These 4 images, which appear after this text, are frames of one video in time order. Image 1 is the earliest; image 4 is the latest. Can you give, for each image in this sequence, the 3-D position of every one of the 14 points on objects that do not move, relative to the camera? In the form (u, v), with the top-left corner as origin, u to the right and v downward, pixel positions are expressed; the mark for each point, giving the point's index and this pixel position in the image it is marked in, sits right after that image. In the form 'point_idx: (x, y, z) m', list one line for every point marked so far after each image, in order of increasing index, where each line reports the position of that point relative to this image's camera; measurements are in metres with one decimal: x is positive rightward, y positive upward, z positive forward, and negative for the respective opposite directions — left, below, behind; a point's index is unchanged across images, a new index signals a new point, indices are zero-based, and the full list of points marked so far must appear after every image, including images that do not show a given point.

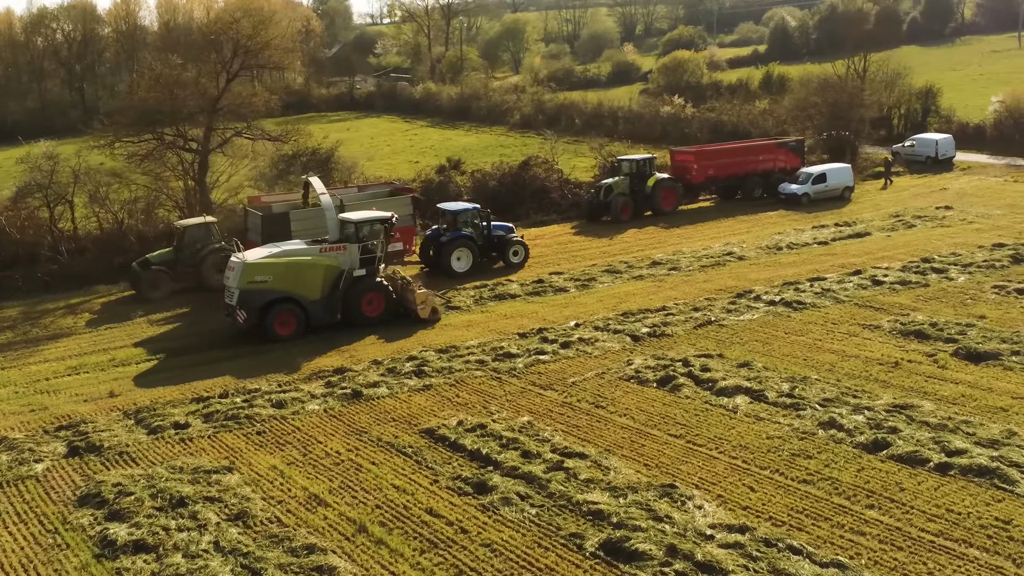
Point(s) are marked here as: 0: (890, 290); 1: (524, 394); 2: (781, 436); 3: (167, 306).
0: (+4.9, 0.0, +14.9) m
1: (+0.1, -1.1, +11.5) m
2: (+2.3, -1.3, +9.9) m
3: (-5.0, -0.3, +16.5) m
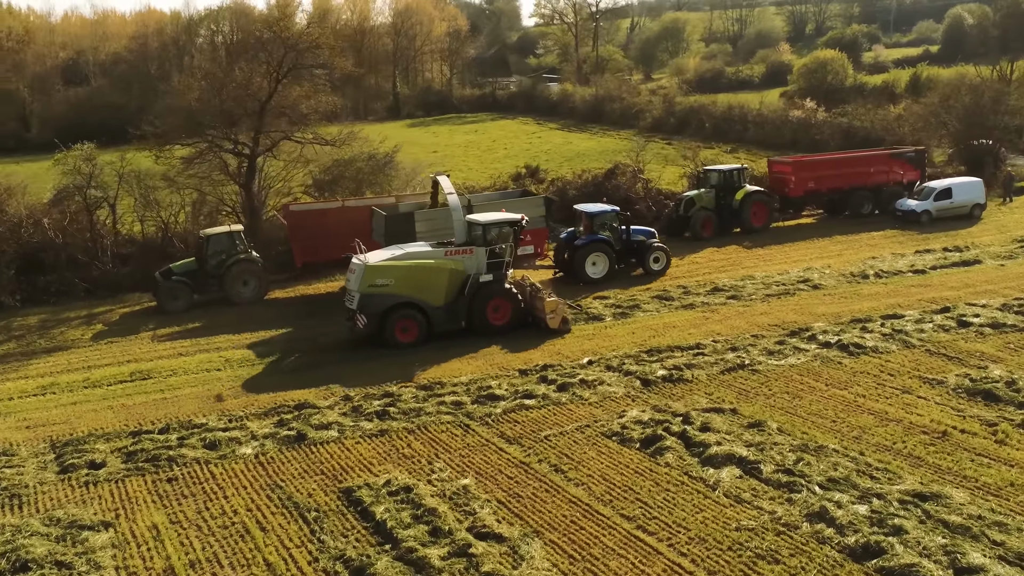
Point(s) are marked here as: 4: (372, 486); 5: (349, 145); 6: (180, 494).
0: (+5.1, -0.5, +12.5) m
1: (-0.2, -1.4, +9.9) m
2: (+1.7, -1.7, +7.9) m
3: (-4.5, -0.4, +15.6) m
4: (-1.1, -1.6, +9.1) m
5: (-2.8, +2.4, +19.4) m
6: (-2.7, -1.7, +9.2) m
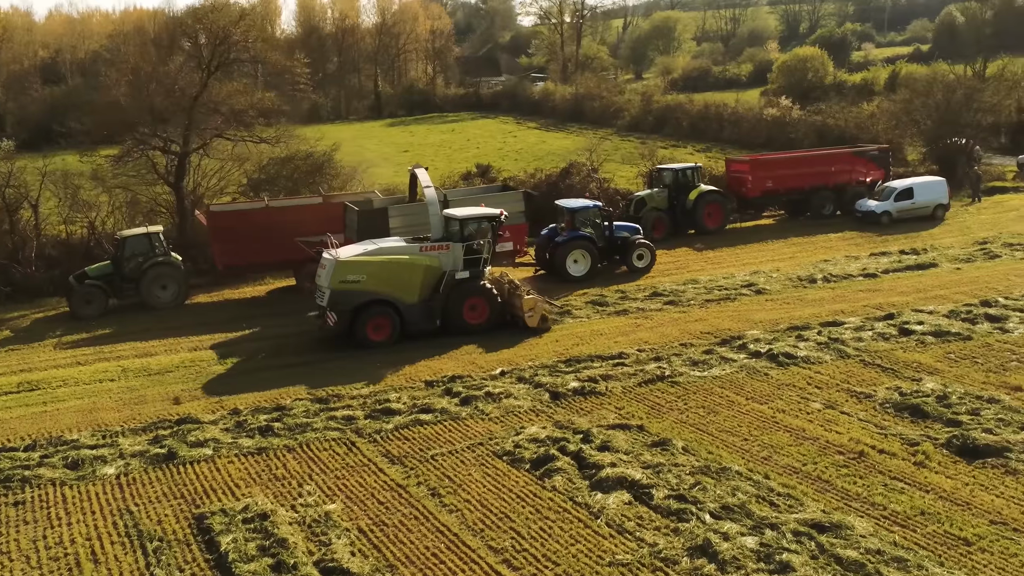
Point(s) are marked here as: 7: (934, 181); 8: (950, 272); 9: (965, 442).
0: (+4.1, -0.6, +11.7) m
1: (-1.2, -1.4, +9.1) m
2: (+0.7, -1.7, +7.1) m
3: (-5.4, -0.5, +14.8) m
4: (-2.1, -1.6, +8.3) m
5: (-3.7, +2.4, +18.7) m
6: (-3.7, -1.7, +8.4) m
7: (+7.0, +1.8, +18.9) m
8: (+5.7, +0.2, +14.8) m
9: (+3.5, -1.2, +8.8) m
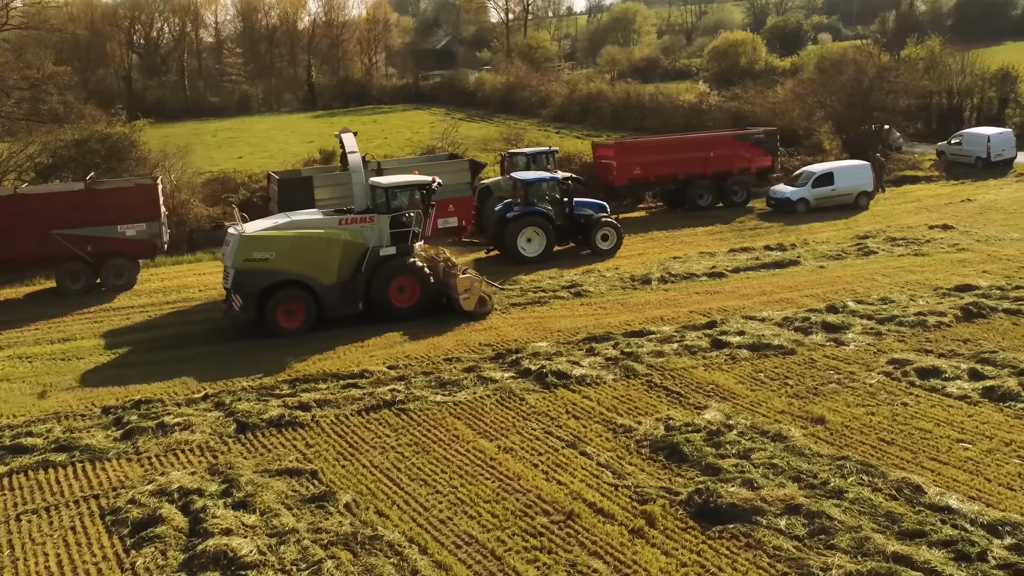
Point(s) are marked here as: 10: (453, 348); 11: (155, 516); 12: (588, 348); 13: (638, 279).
0: (+1.8, -0.6, +9.4) m
1: (-3.6, -1.5, +6.8) m
2: (-1.6, -1.7, +4.8) m
3: (-7.8, -0.5, +12.5) m
4: (-4.4, -1.6, +6.0) m
5: (-6.1, +2.4, +16.4) m
6: (-6.0, -1.7, +6.1) m
7: (+4.5, +1.8, +16.6) m
8: (+3.3, +0.2, +12.5) m
9: (+1.1, -1.2, +6.5) m
10: (-0.6, -0.6, +10.2) m
11: (-2.1, -1.3, +6.7) m
12: (+0.7, -0.5, +10.0) m
13: (+1.4, +0.1, +12.6) m
